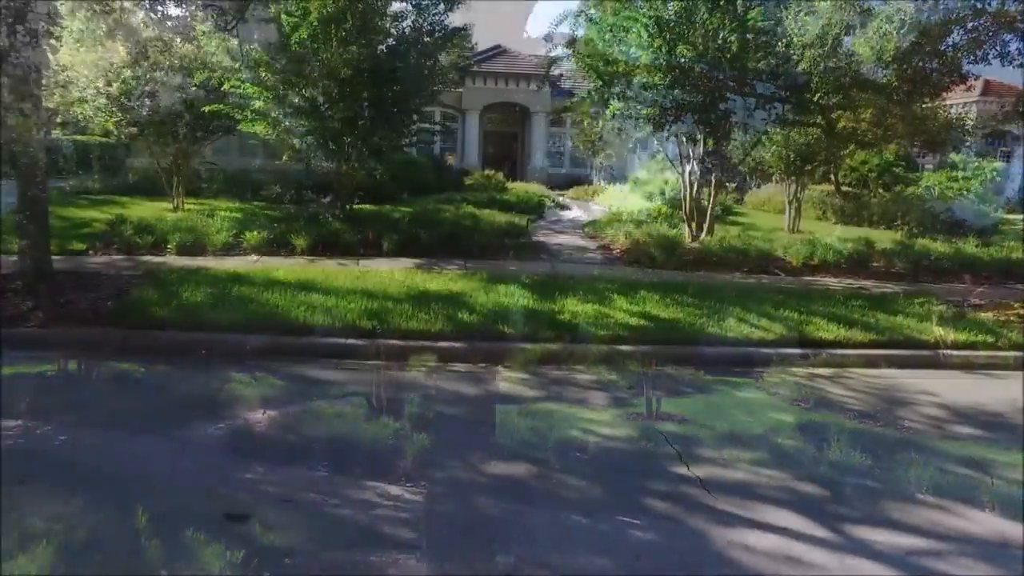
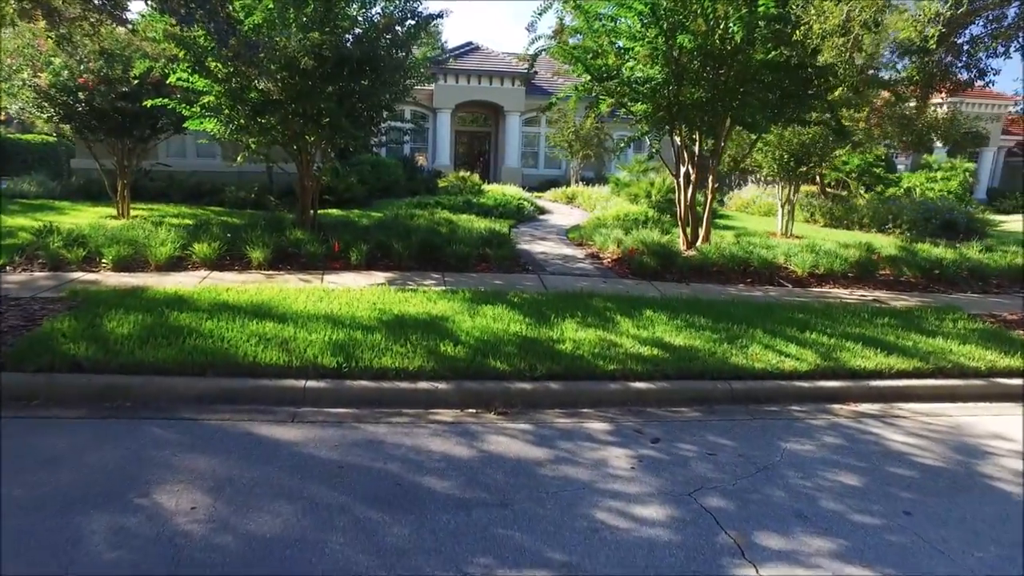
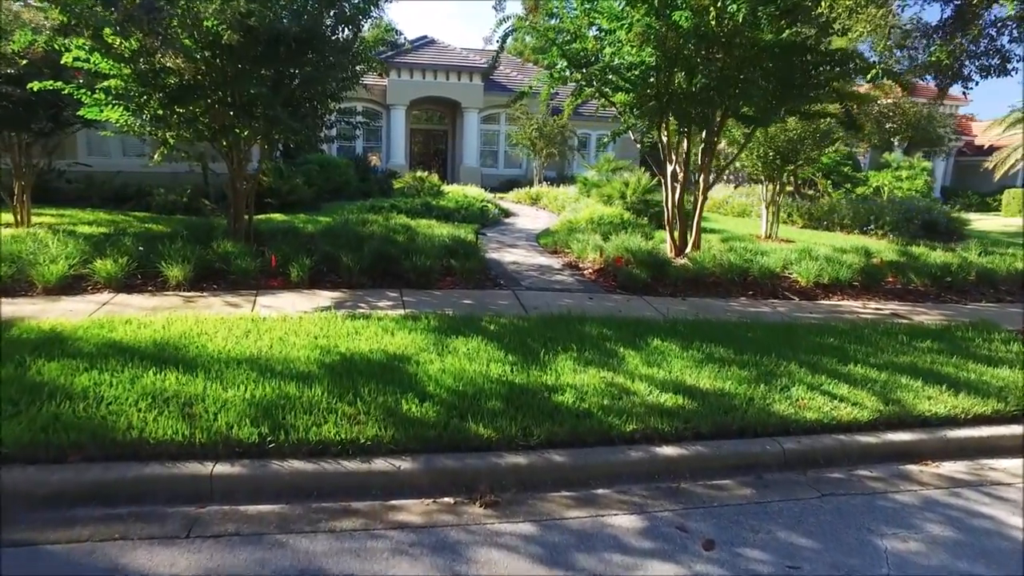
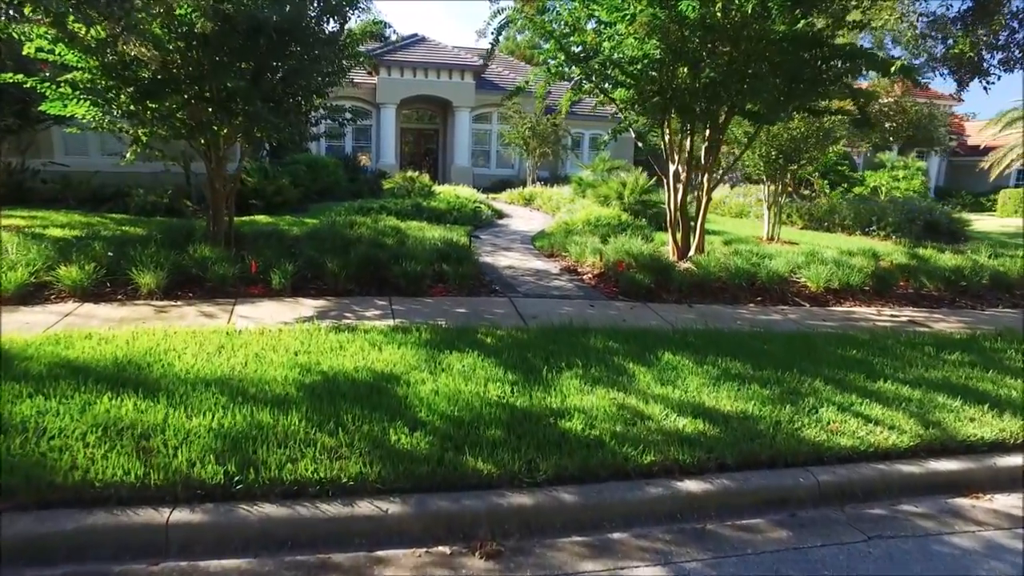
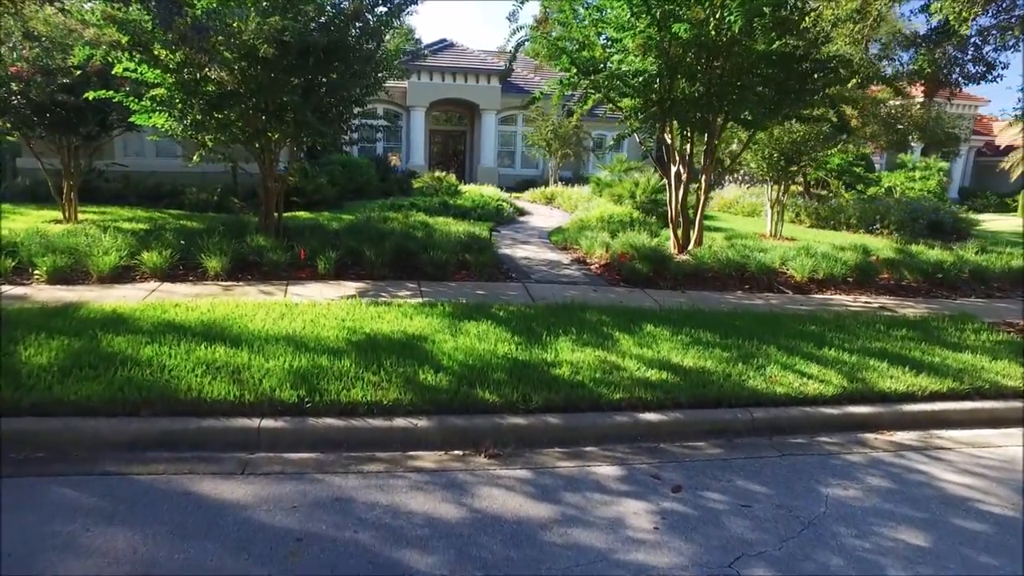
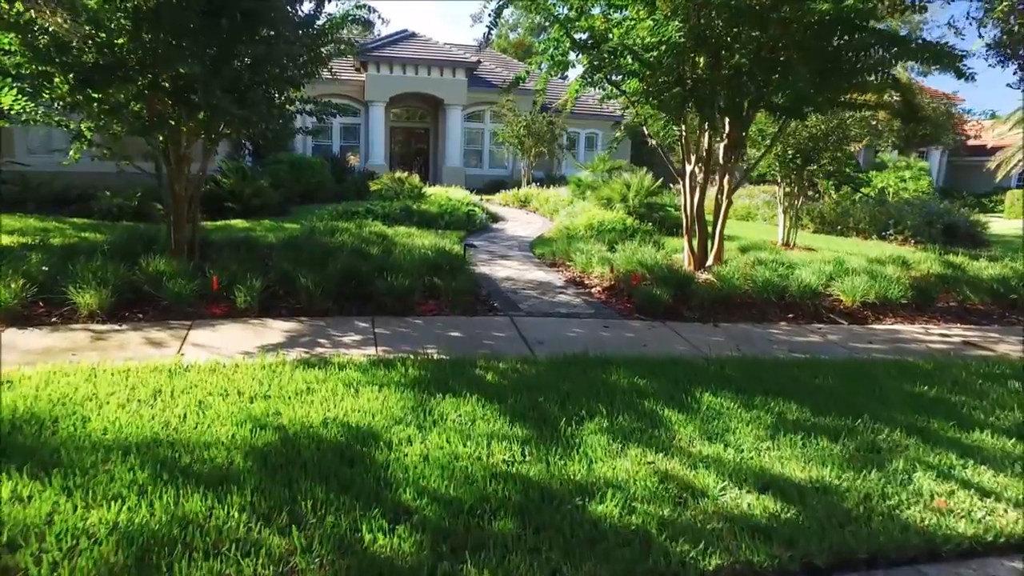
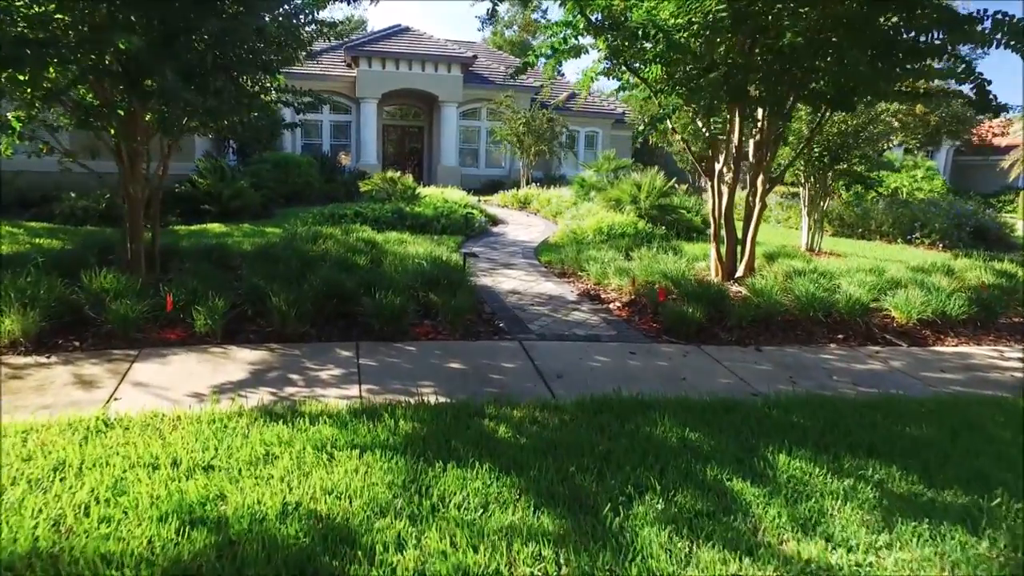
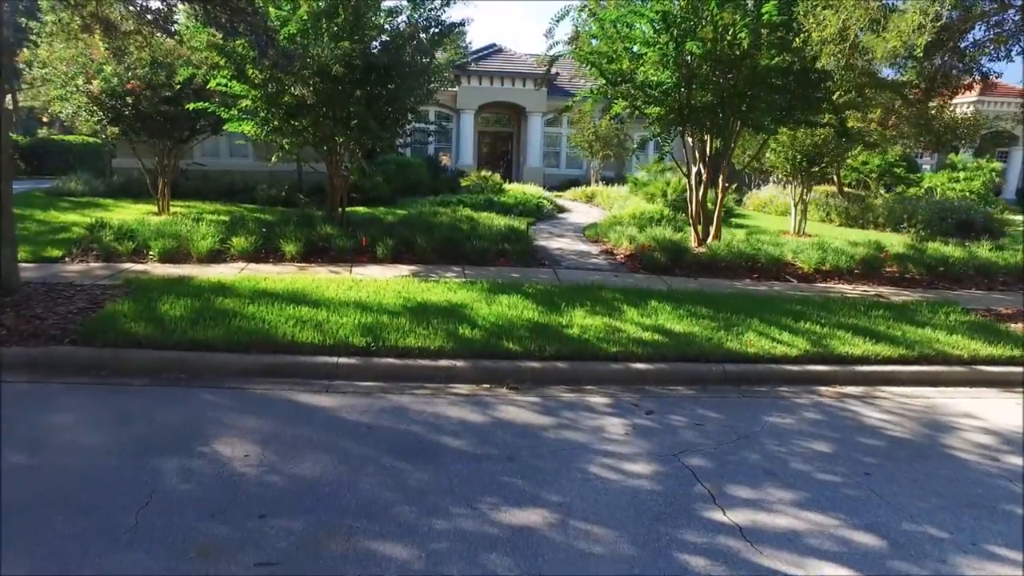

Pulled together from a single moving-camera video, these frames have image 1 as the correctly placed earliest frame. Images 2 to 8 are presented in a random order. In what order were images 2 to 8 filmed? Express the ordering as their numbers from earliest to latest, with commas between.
8, 2, 5, 3, 4, 6, 7
